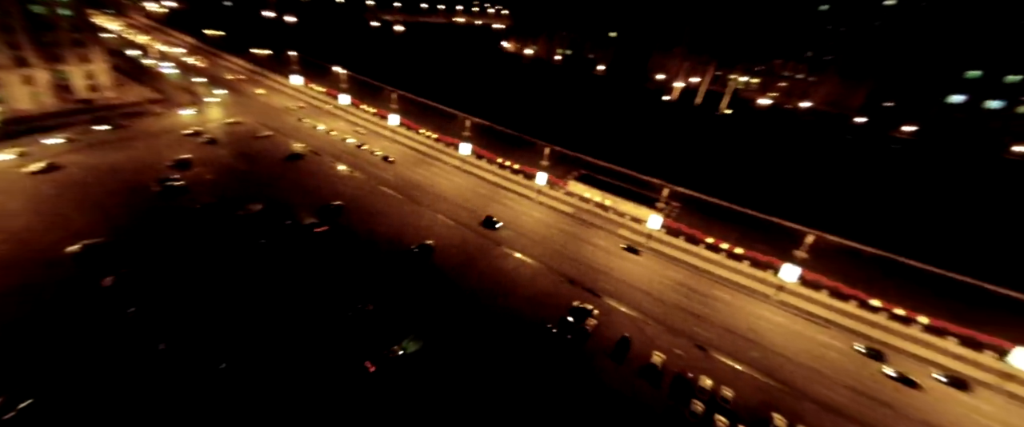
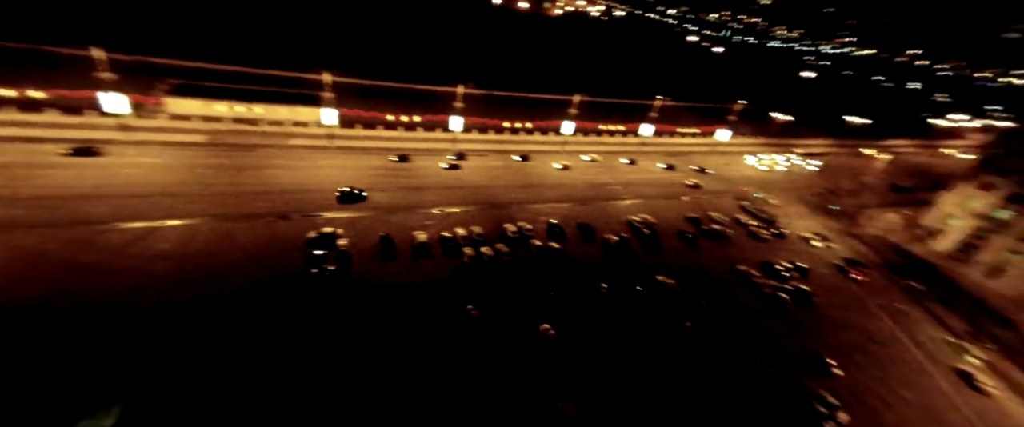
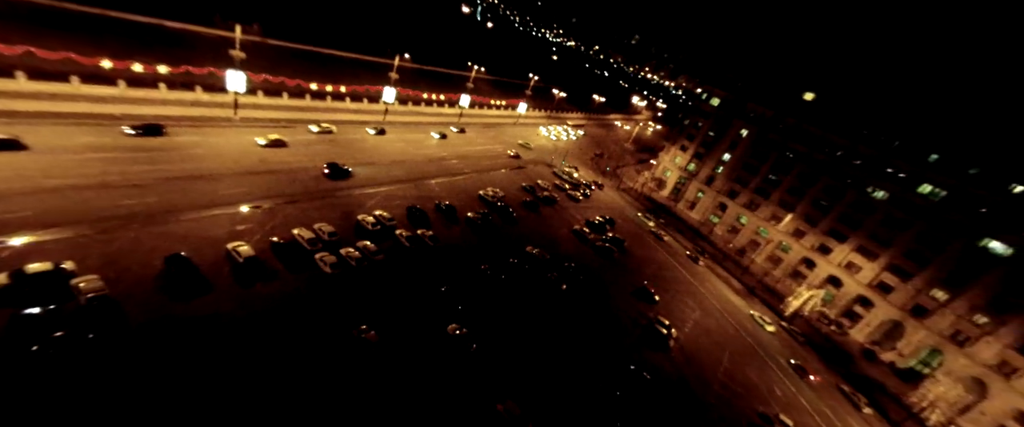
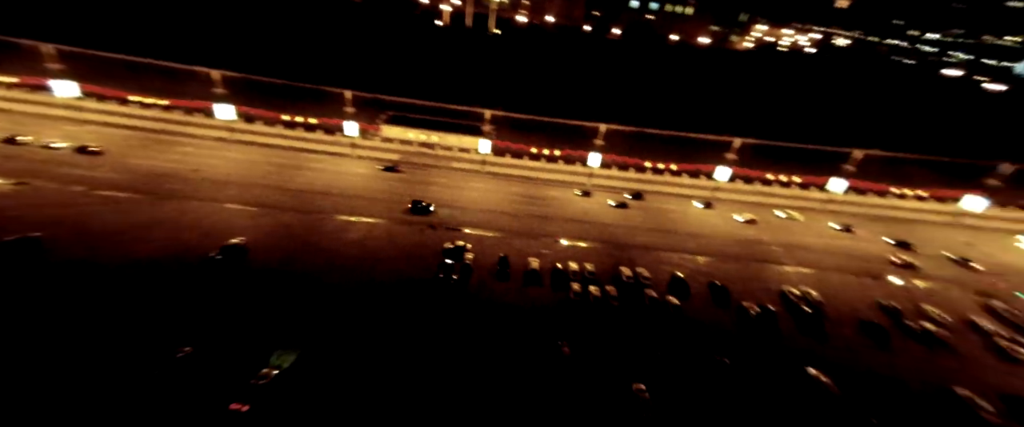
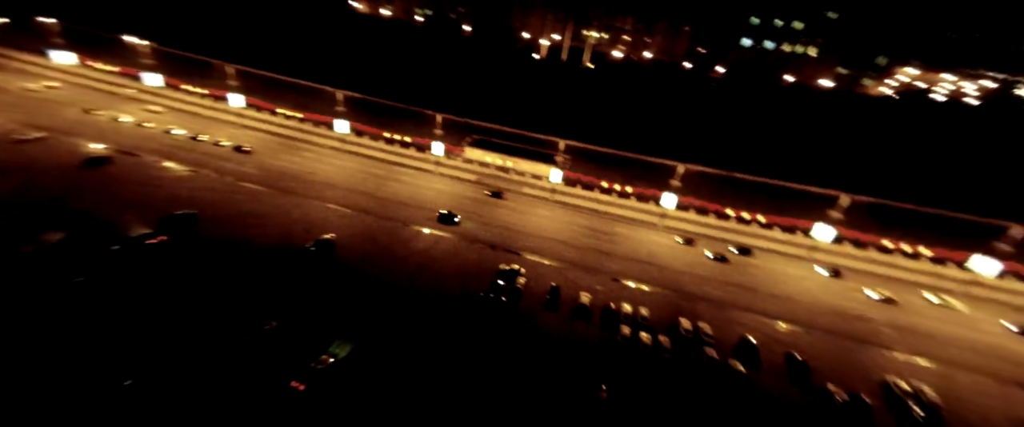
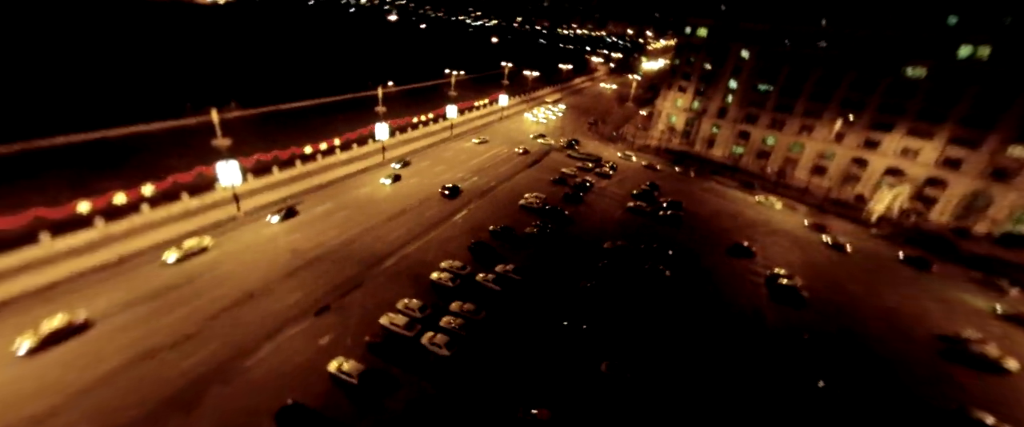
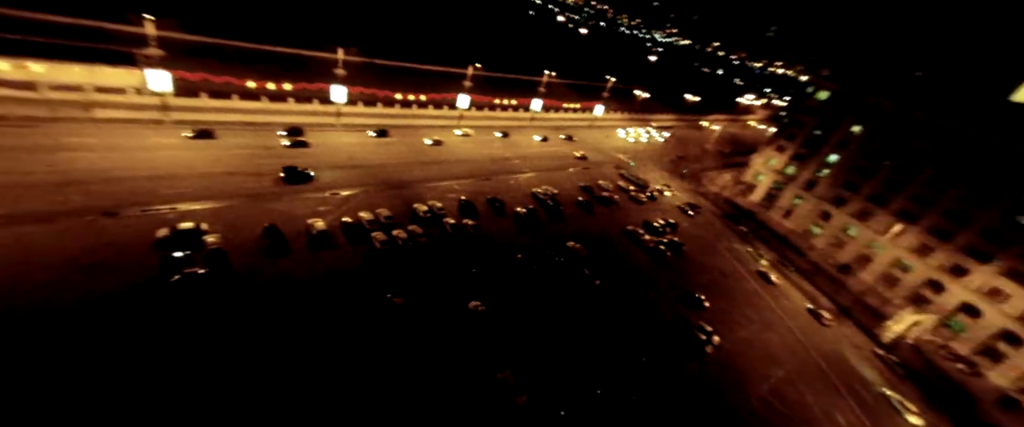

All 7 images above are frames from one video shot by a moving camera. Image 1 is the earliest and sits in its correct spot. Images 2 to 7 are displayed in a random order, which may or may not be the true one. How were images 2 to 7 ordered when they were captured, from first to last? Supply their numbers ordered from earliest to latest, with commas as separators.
5, 4, 2, 7, 3, 6
